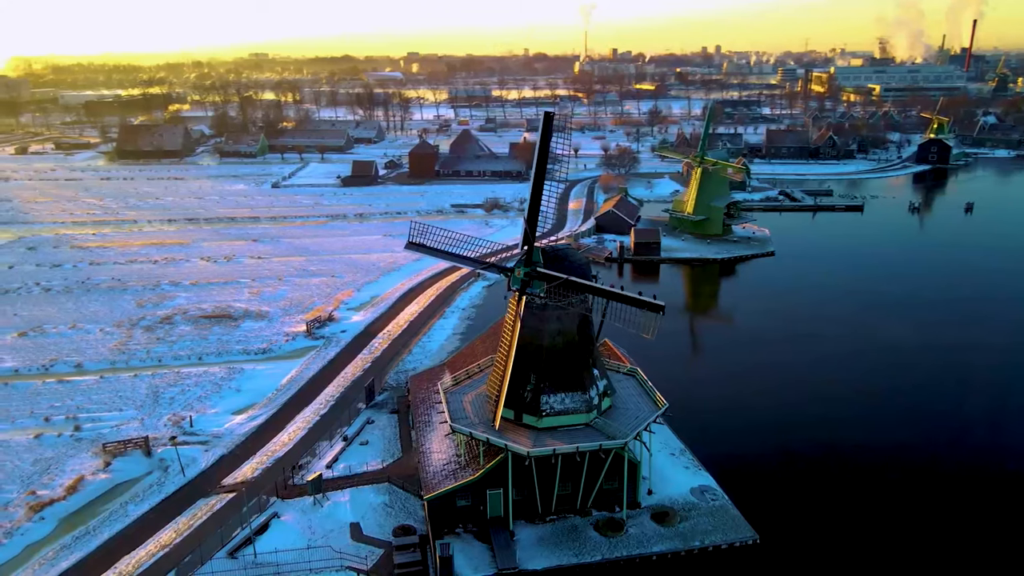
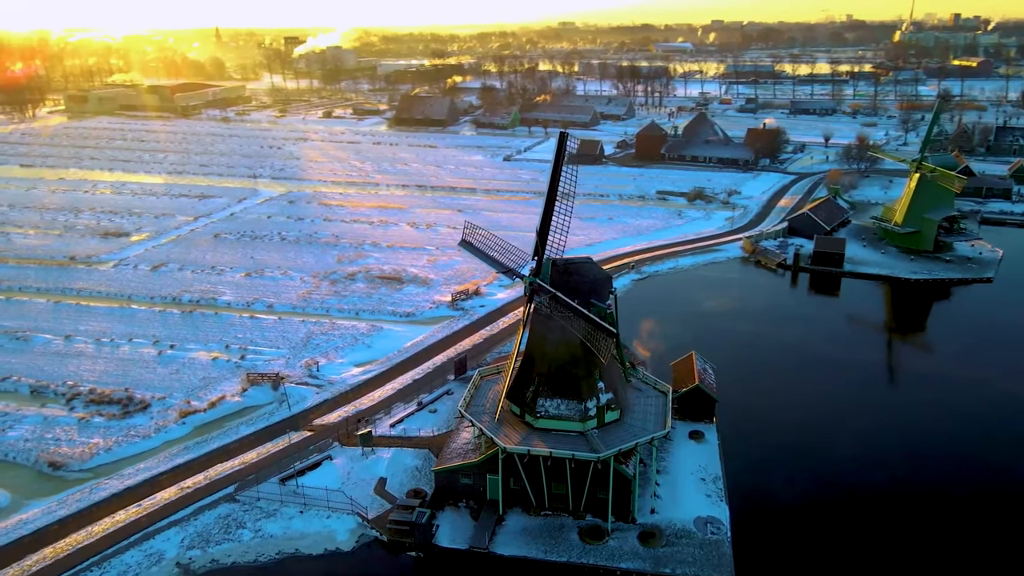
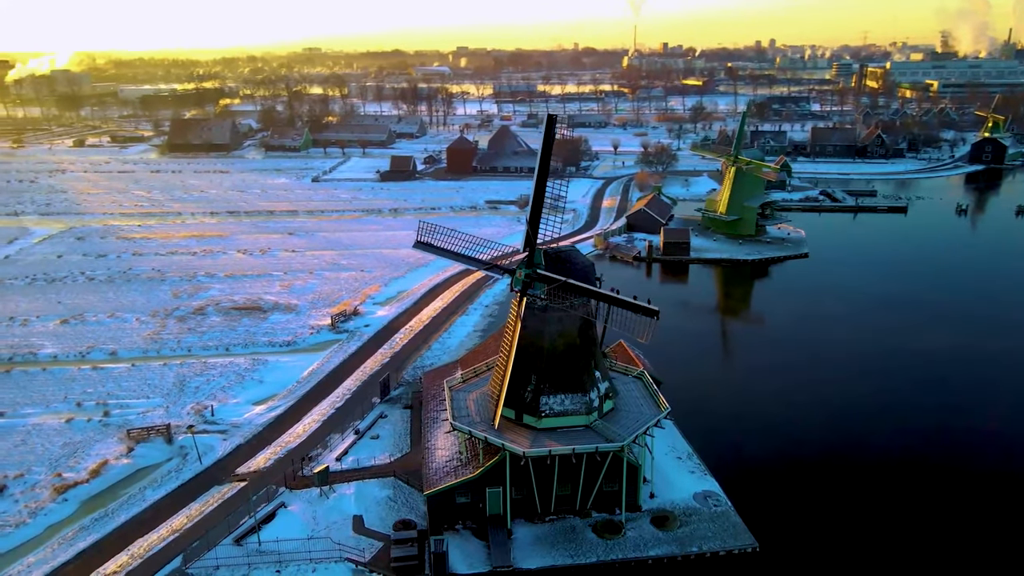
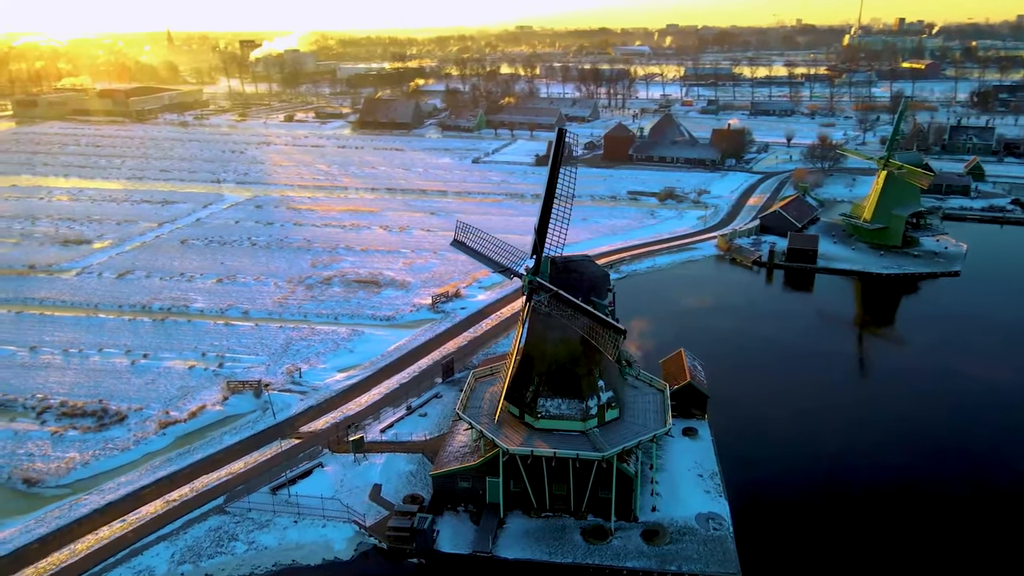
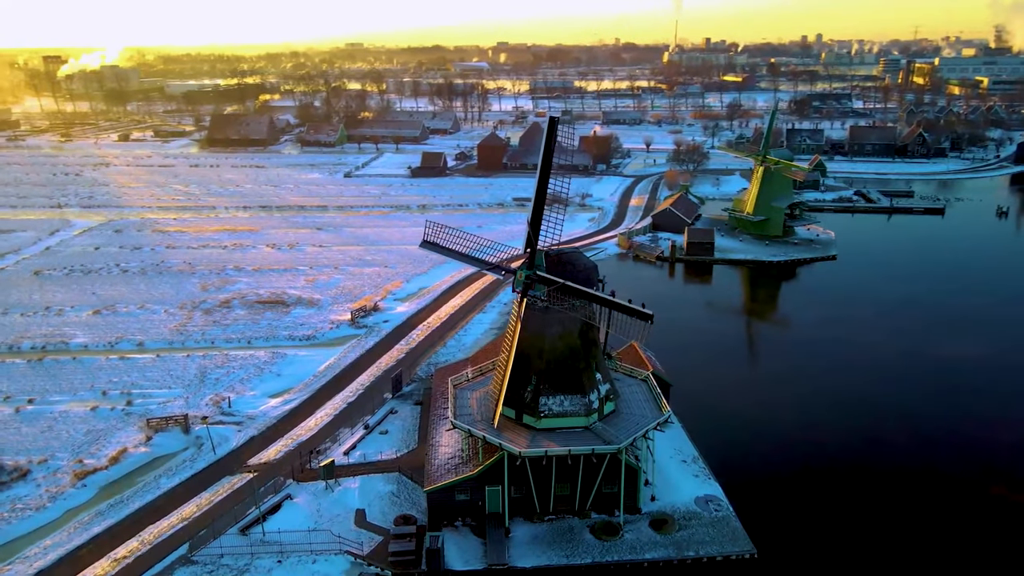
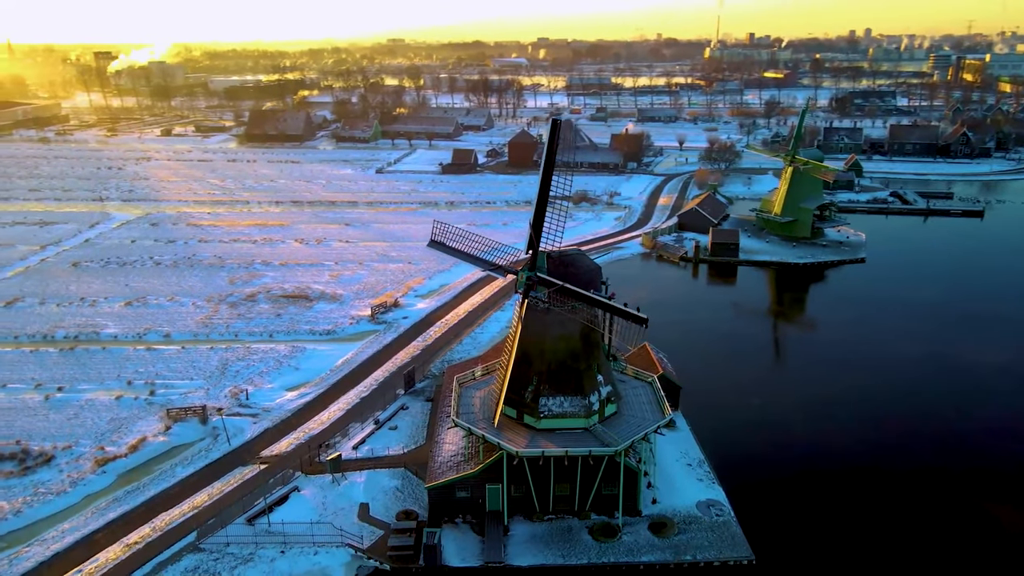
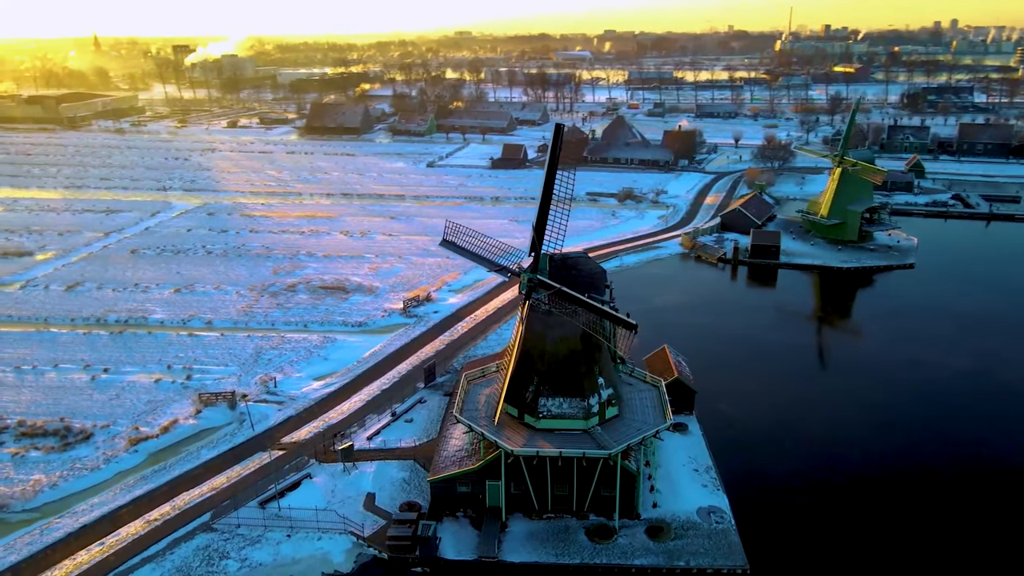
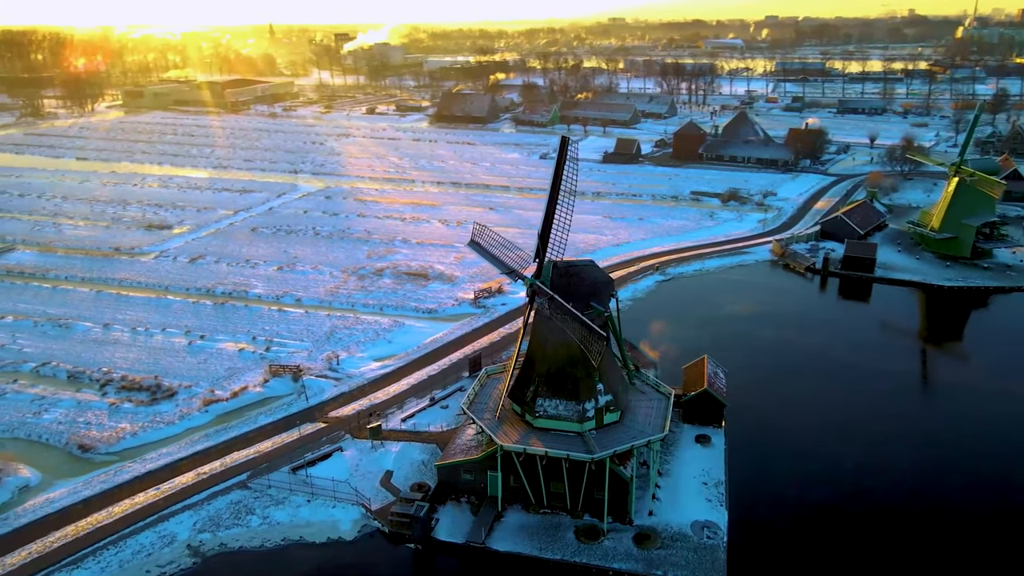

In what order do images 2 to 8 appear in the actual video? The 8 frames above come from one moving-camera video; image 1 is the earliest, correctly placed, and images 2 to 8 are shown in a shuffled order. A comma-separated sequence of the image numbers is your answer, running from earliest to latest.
3, 5, 6, 7, 4, 2, 8
